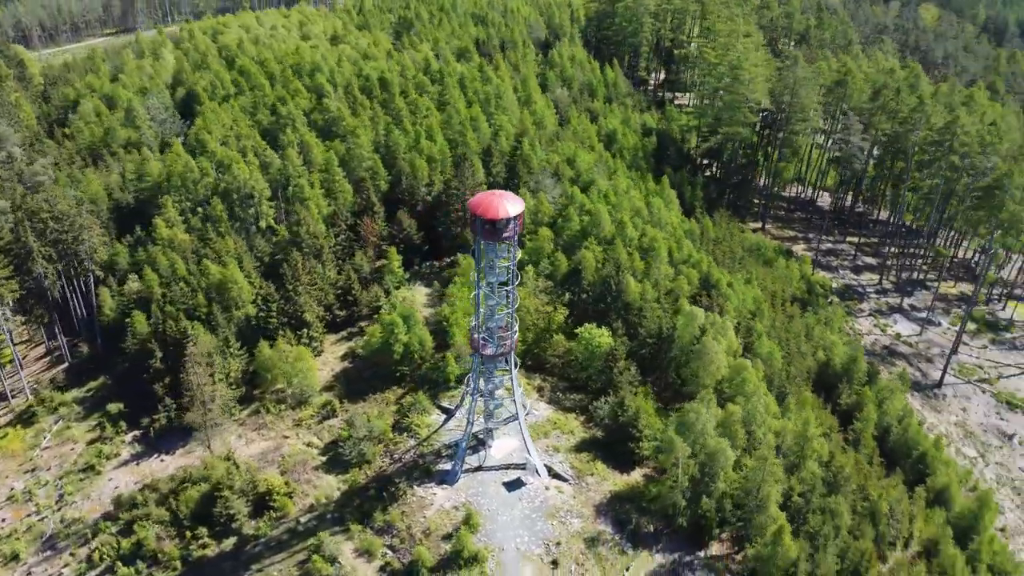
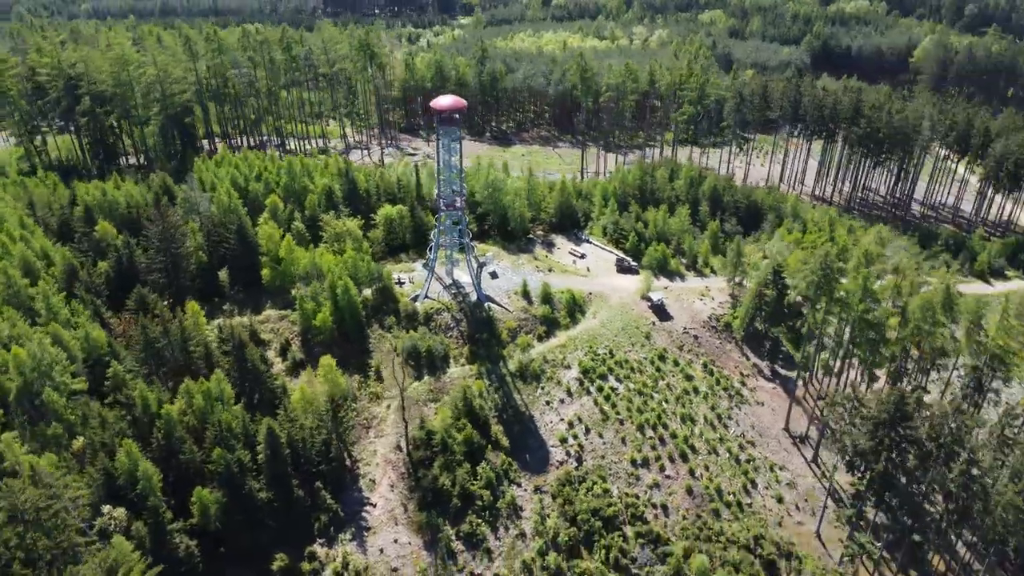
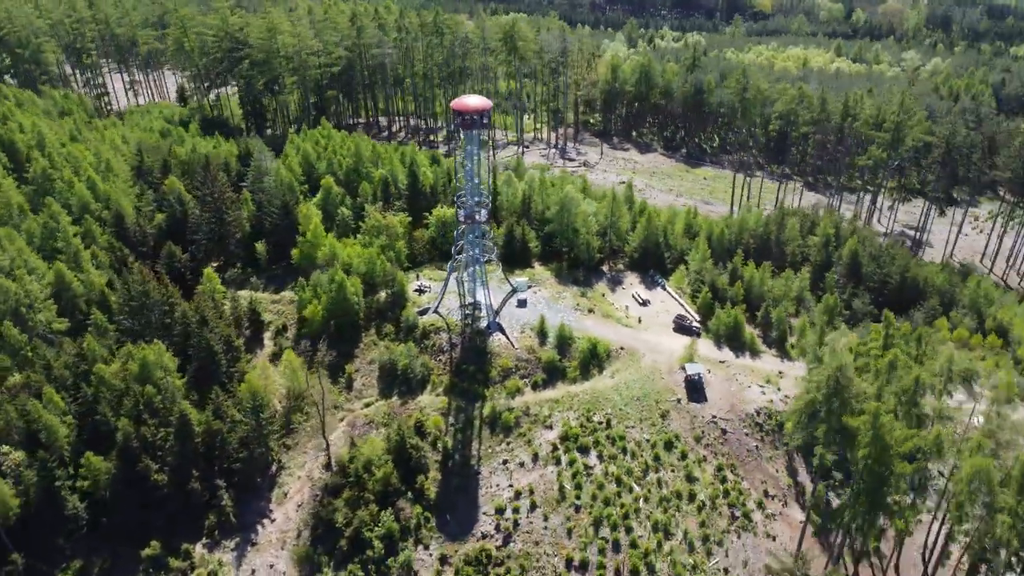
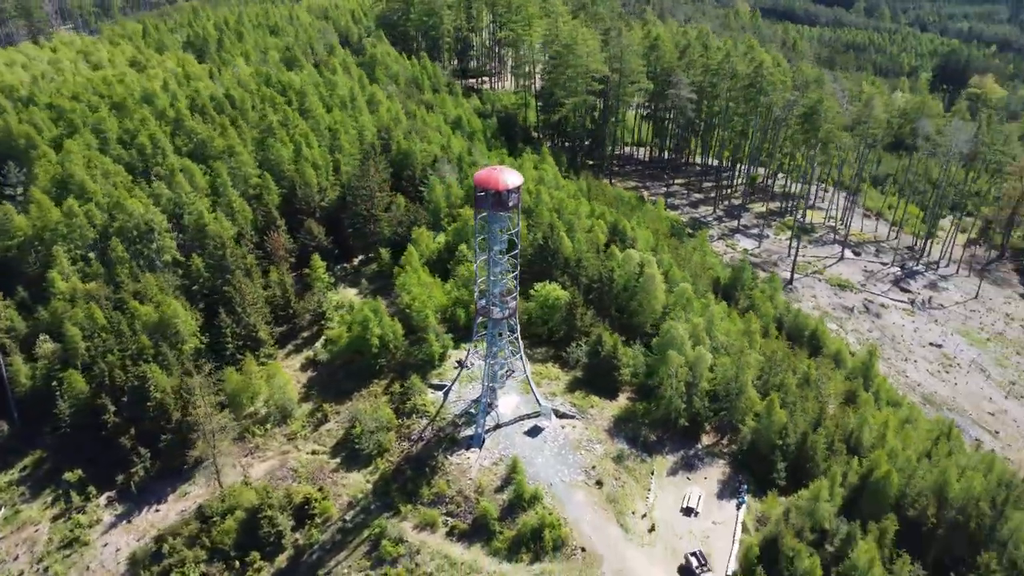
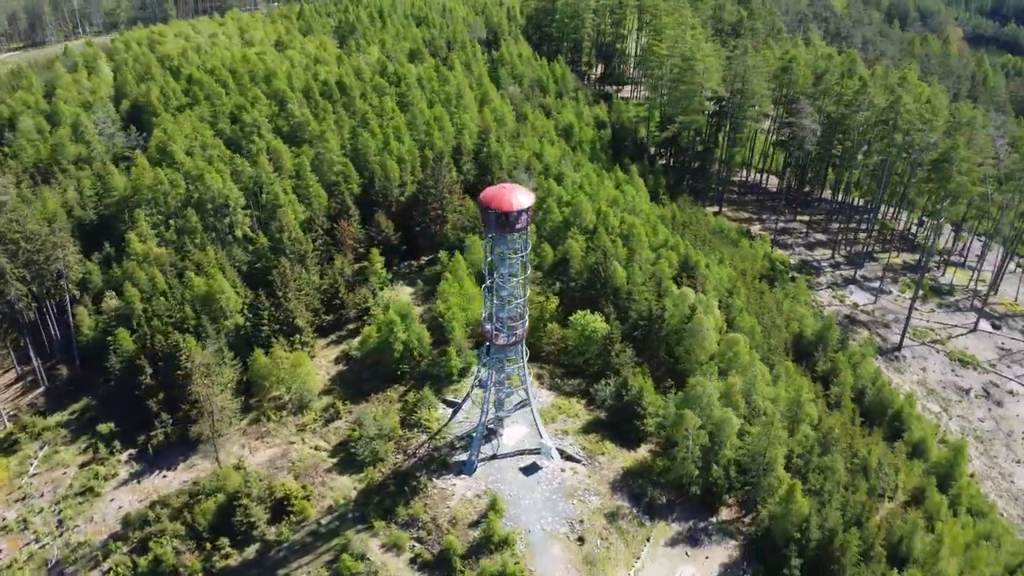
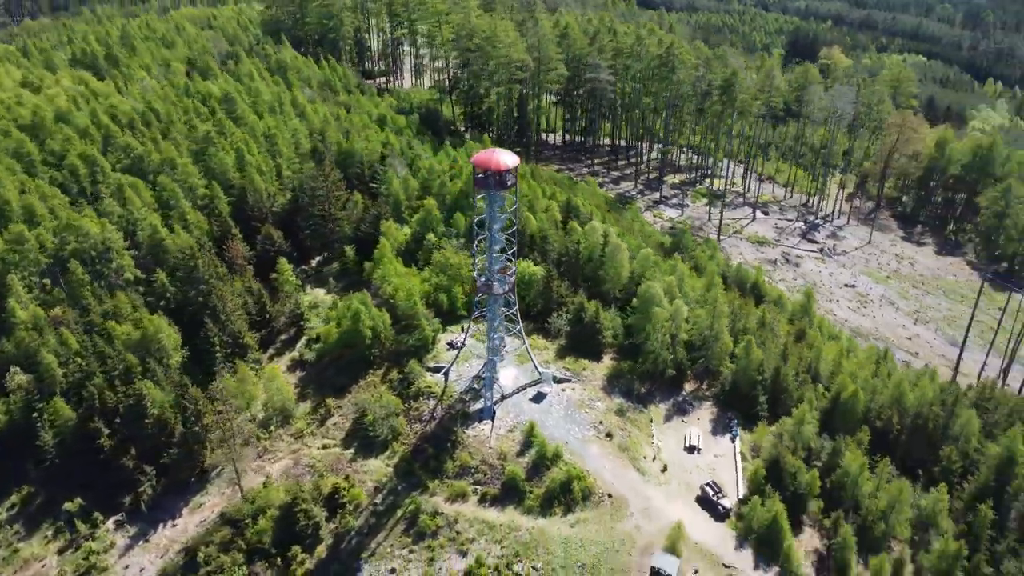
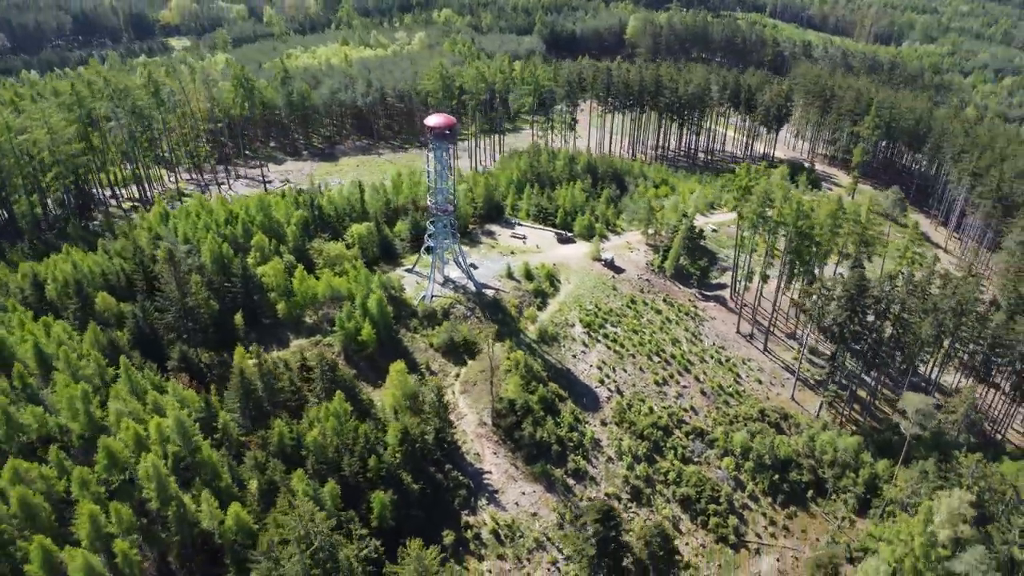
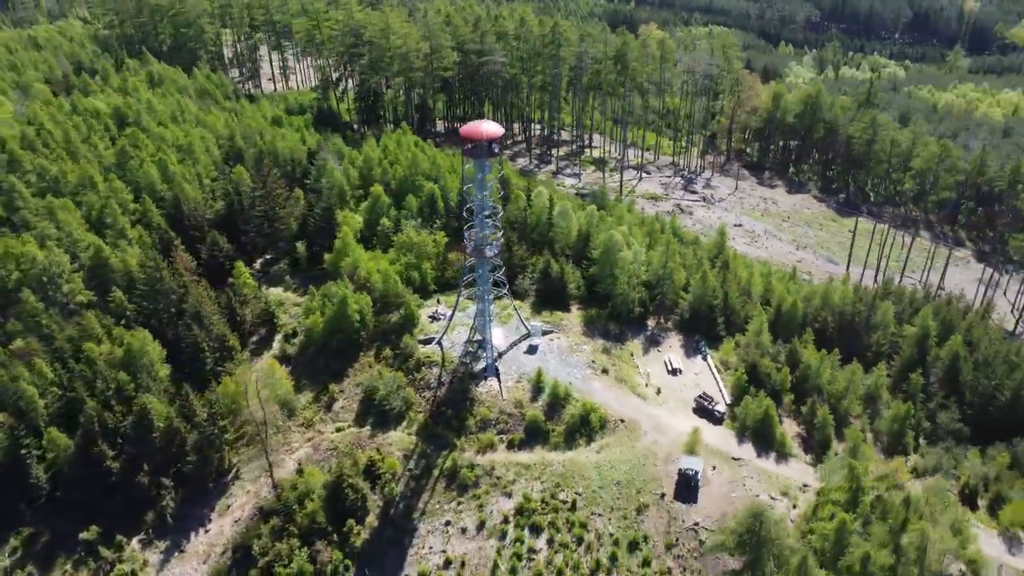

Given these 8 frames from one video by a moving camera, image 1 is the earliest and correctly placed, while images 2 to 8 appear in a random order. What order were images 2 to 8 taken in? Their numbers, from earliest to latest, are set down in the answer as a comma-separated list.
5, 4, 6, 8, 3, 2, 7
